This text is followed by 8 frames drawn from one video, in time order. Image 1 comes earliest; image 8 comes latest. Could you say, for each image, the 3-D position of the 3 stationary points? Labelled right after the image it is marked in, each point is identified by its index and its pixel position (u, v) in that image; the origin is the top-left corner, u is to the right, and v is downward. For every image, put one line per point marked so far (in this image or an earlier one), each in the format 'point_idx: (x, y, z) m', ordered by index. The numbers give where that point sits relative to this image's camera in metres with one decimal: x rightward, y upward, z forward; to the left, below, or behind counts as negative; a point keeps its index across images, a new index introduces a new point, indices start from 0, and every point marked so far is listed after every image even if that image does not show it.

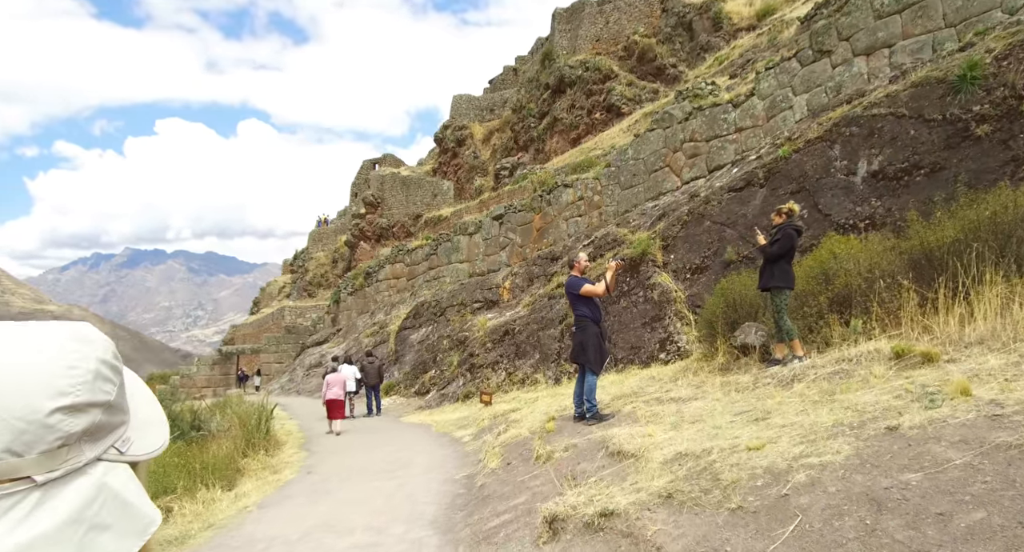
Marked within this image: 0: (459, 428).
0: (-0.8, -2.2, +9.6) m
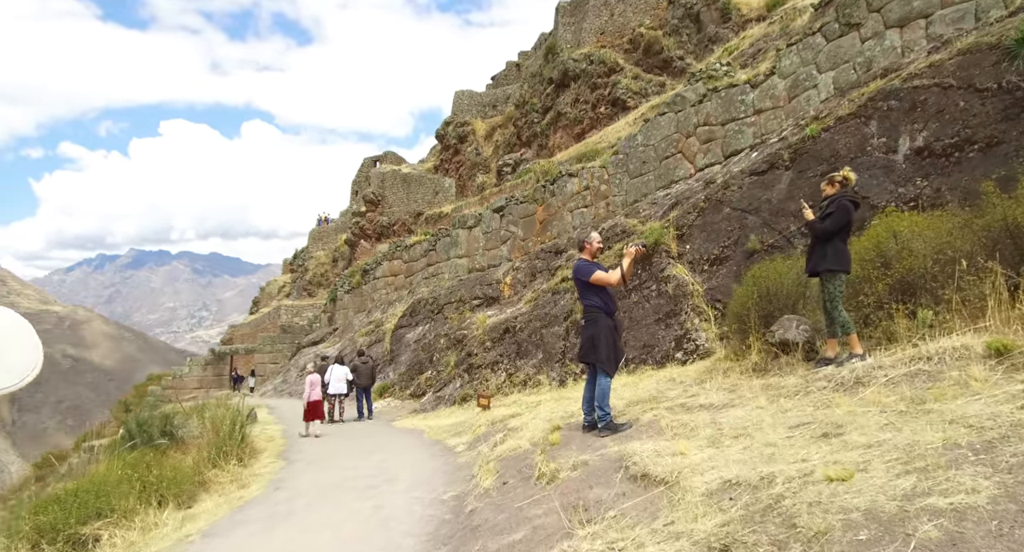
0: (-0.8, -2.1, +8.7) m
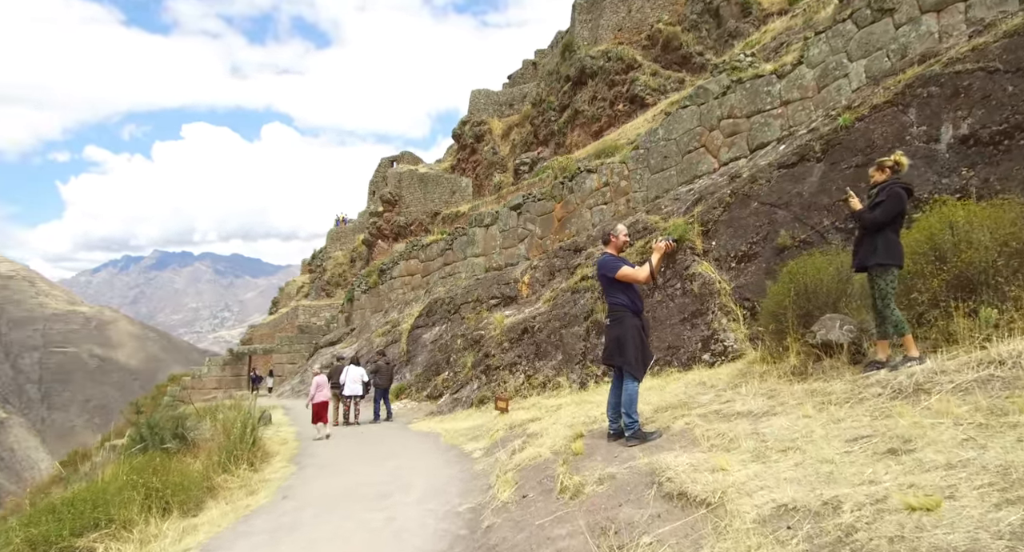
0: (-0.5, -2.1, +8.4) m
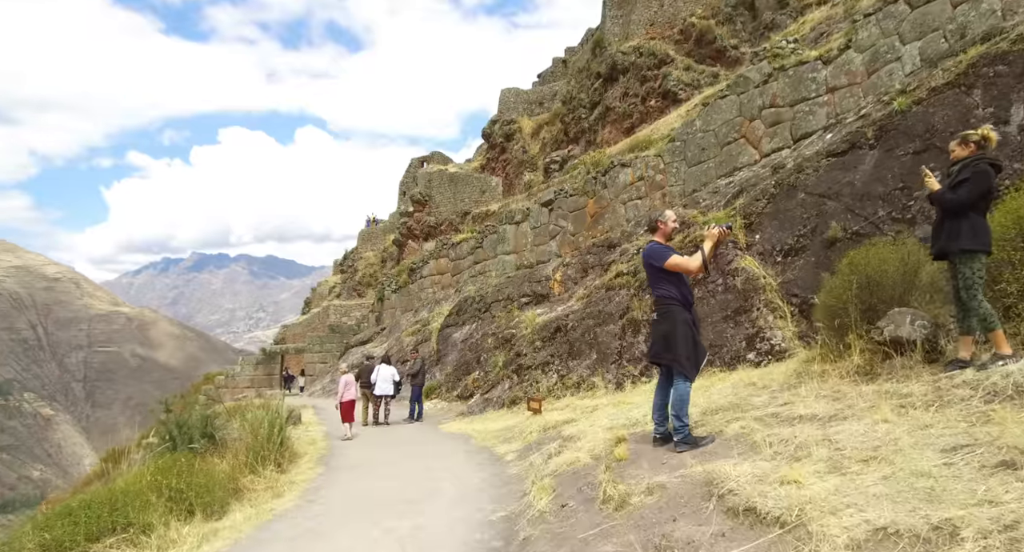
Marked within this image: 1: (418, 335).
0: (-0.1, -2.0, +8.1) m
1: (-2.7, -1.7, +18.8) m
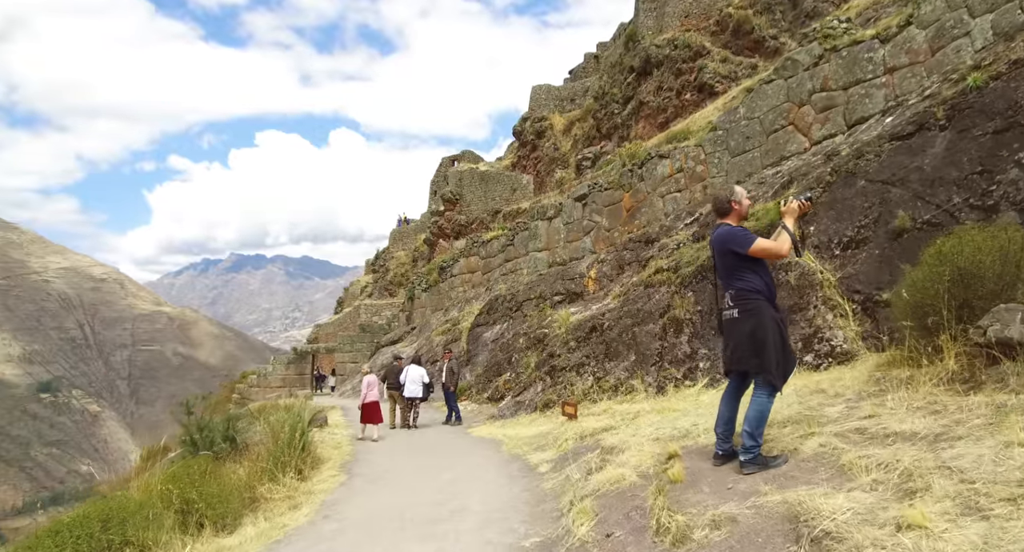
0: (+0.3, -2.0, +7.5) m
1: (-1.8, -1.6, +18.4) m
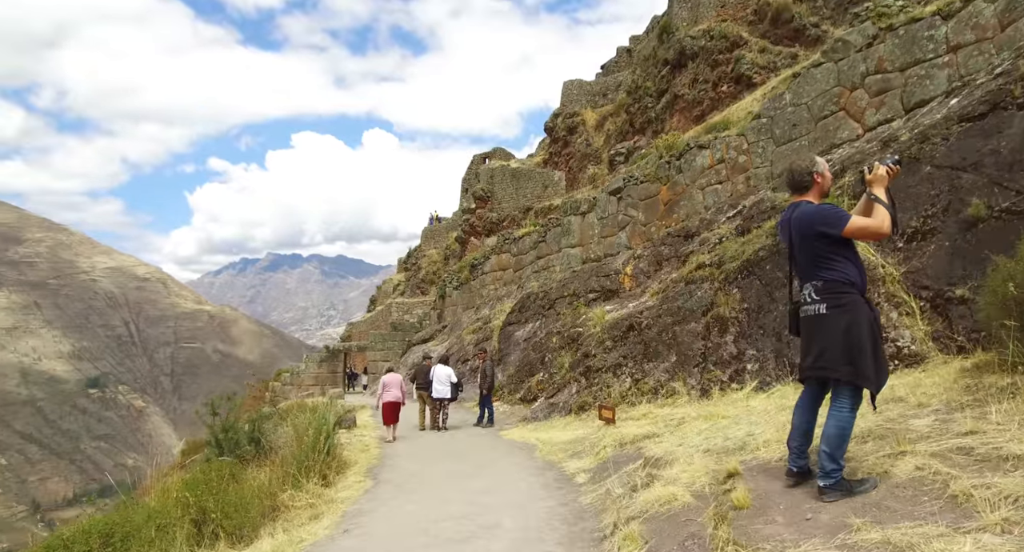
0: (+0.6, -1.9, +7.1) m
1: (-0.9, -1.6, +18.0) m
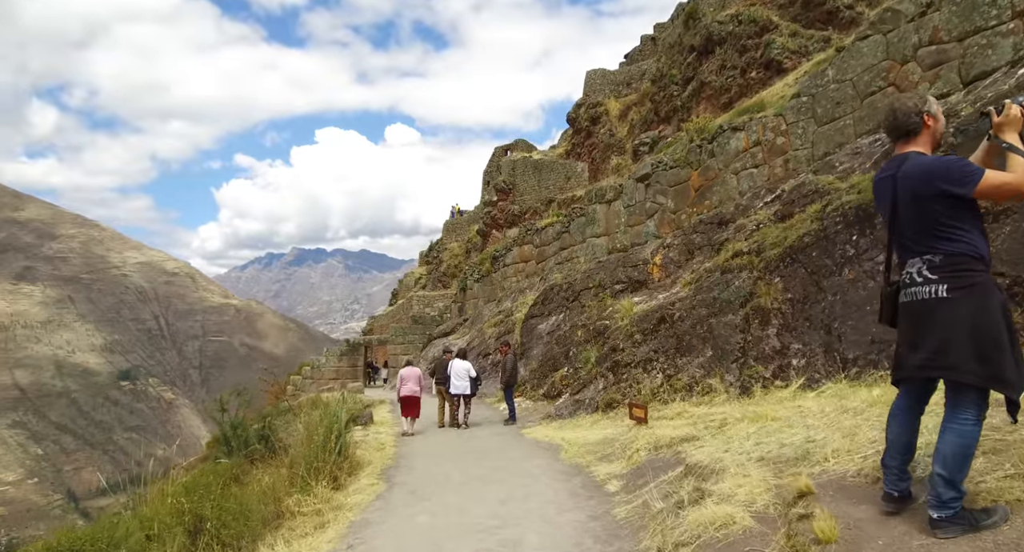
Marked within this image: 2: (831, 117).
0: (+0.9, -1.8, +6.5) m
1: (-0.3, -1.3, +17.5) m
2: (+5.1, +2.5, +10.5) m
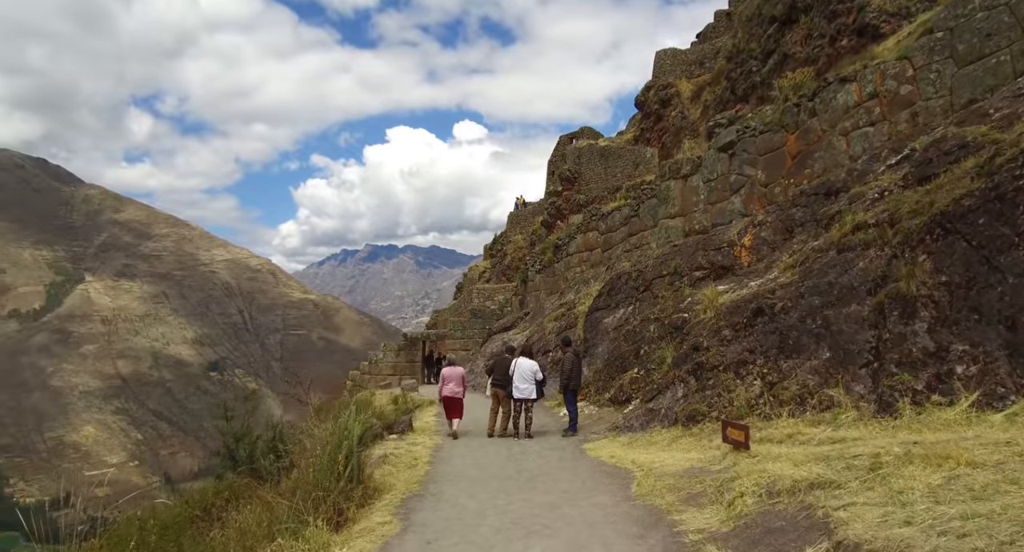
0: (+1.2, -1.6, +4.7) m
1: (+1.2, -1.1, +15.7) m
2: (+5.8, +2.8, +8.2) m
